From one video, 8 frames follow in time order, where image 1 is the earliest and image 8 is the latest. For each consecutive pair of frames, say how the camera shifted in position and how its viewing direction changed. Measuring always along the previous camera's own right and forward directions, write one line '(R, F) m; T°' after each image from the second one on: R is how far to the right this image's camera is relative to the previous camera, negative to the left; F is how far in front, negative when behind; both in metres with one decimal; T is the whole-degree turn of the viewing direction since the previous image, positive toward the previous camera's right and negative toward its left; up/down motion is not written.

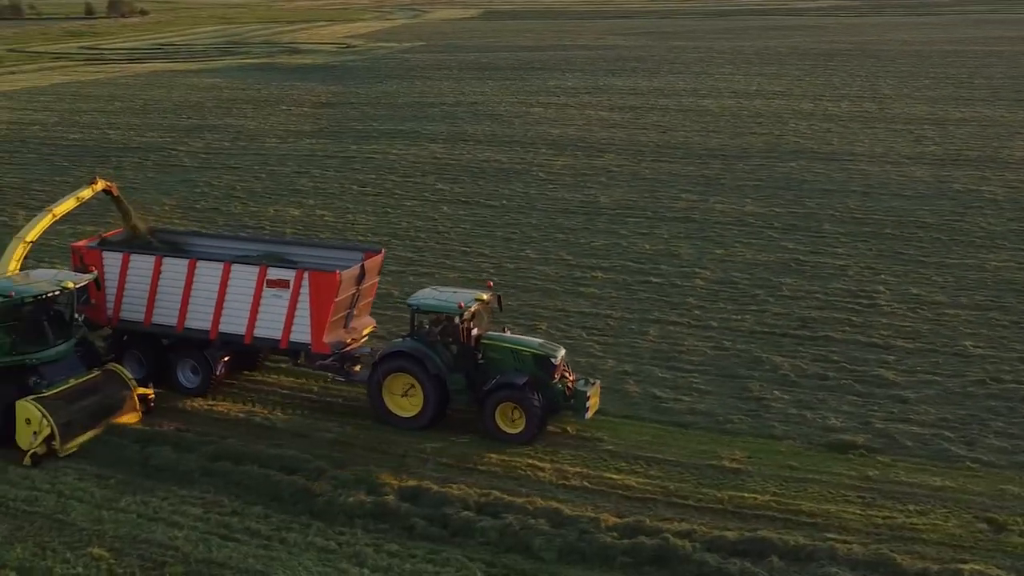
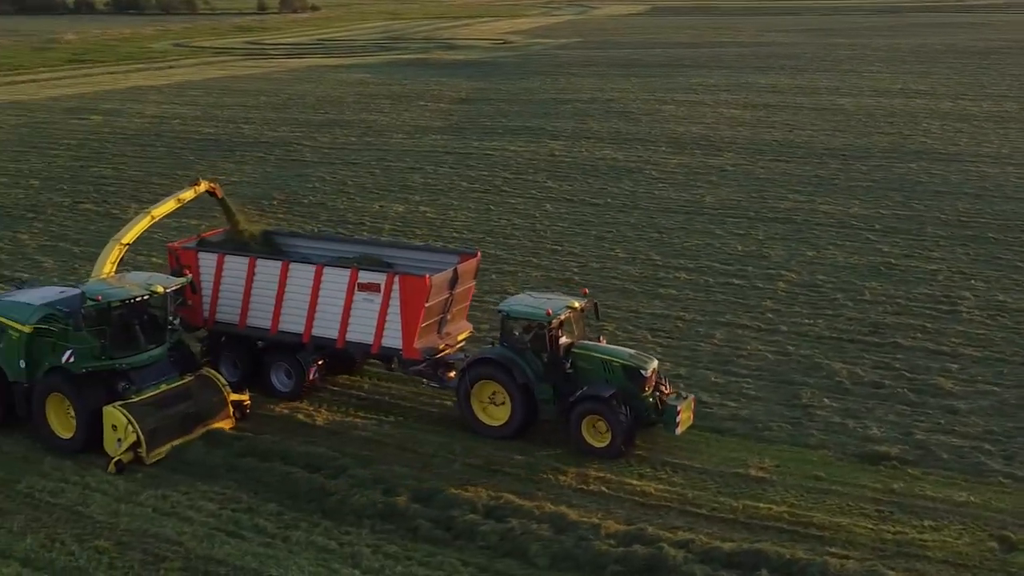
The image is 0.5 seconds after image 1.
(+1.5, +0.3) m; -9°
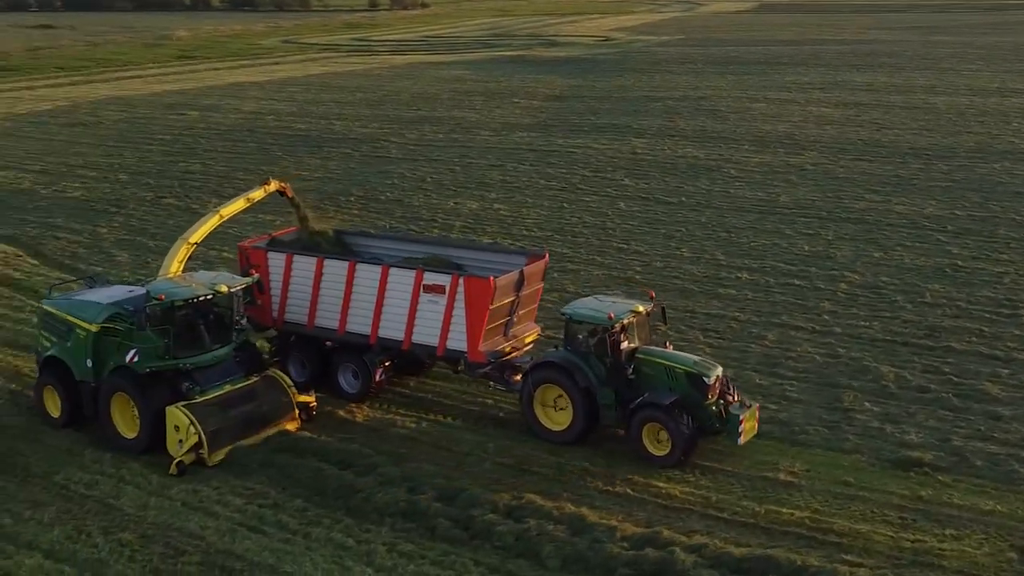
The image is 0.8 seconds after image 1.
(+0.8, -0.1) m; -6°
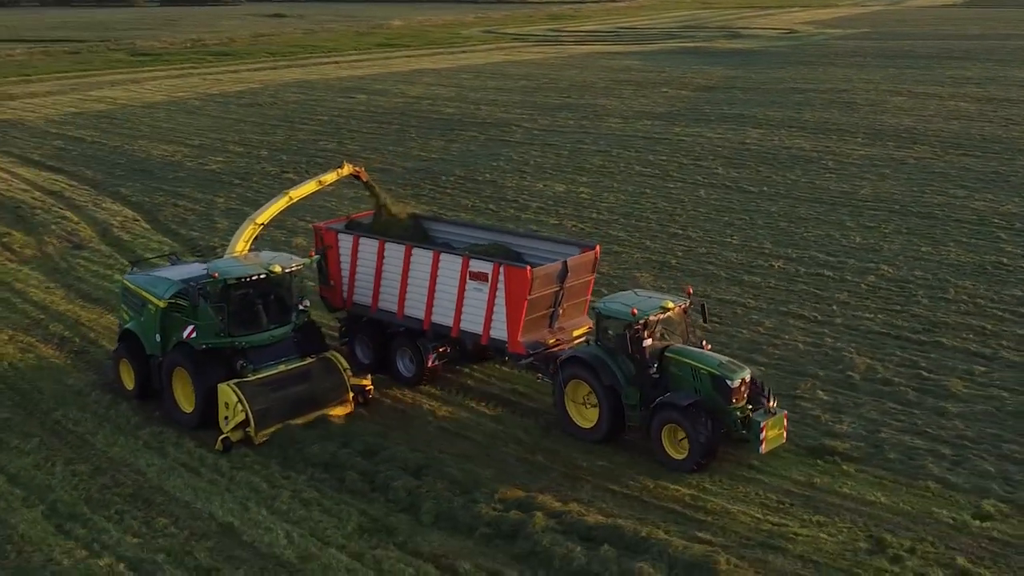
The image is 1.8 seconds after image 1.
(+2.9, 0.0) m; -12°
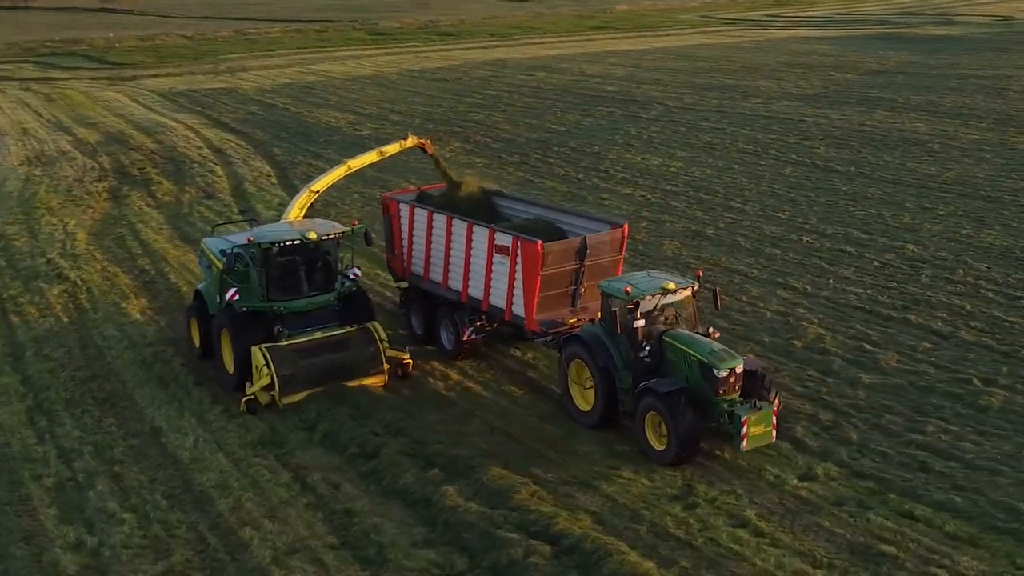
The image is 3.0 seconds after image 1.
(+3.3, -0.1) m; -14°
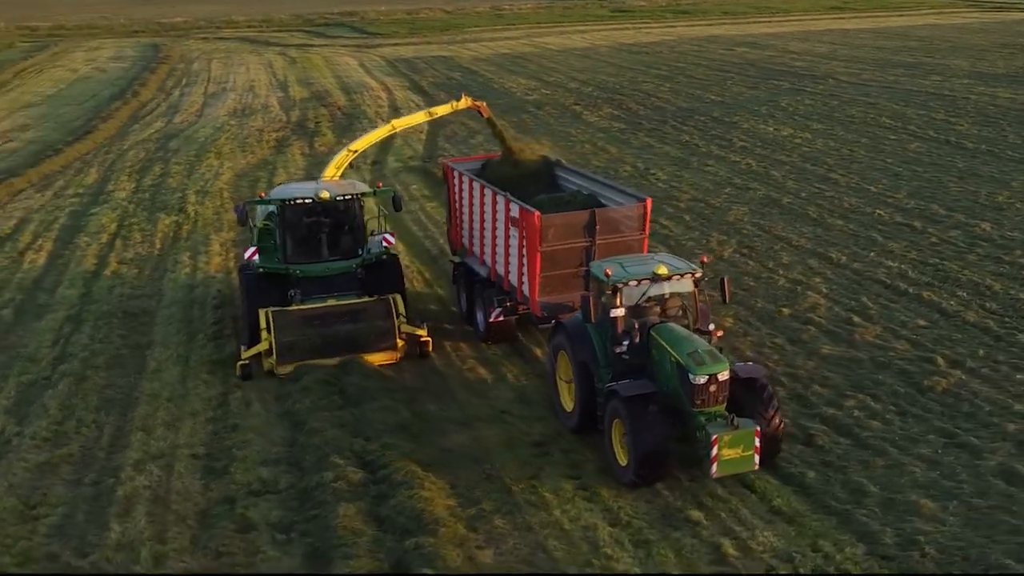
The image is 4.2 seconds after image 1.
(+2.9, +0.7) m; -14°
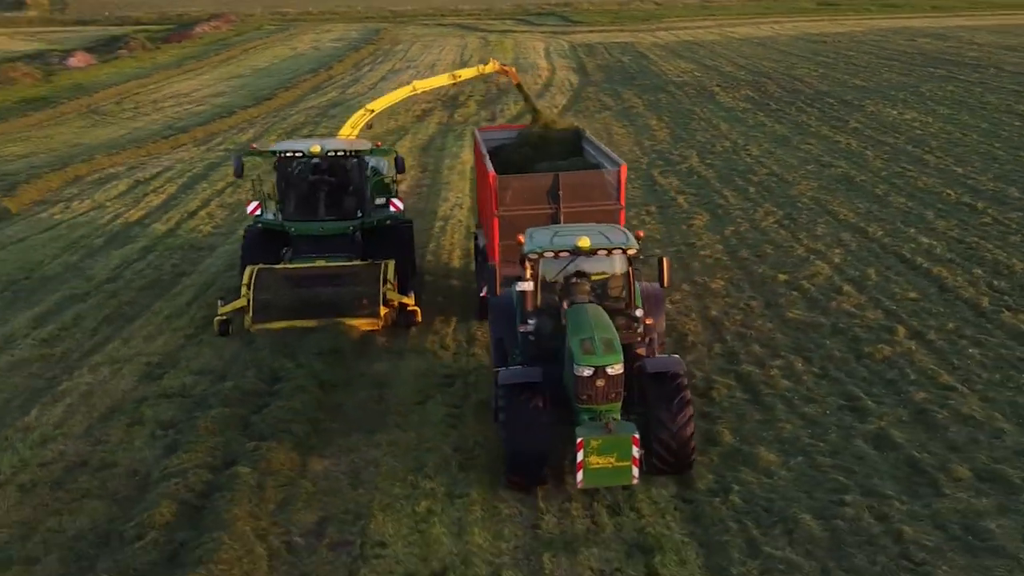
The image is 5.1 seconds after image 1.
(+2.1, +0.3) m; -11°
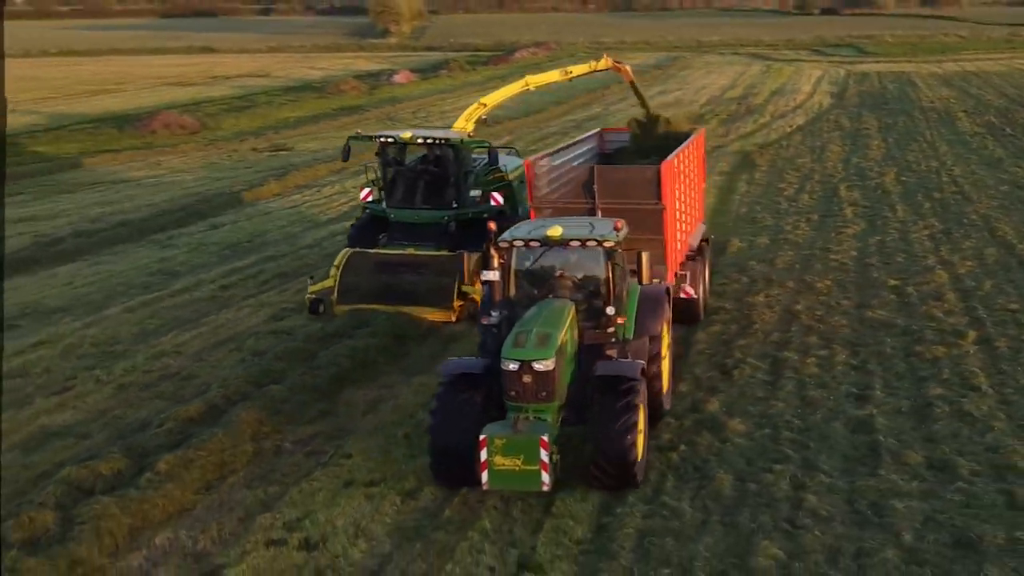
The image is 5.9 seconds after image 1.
(+1.8, -0.3) m; -15°
